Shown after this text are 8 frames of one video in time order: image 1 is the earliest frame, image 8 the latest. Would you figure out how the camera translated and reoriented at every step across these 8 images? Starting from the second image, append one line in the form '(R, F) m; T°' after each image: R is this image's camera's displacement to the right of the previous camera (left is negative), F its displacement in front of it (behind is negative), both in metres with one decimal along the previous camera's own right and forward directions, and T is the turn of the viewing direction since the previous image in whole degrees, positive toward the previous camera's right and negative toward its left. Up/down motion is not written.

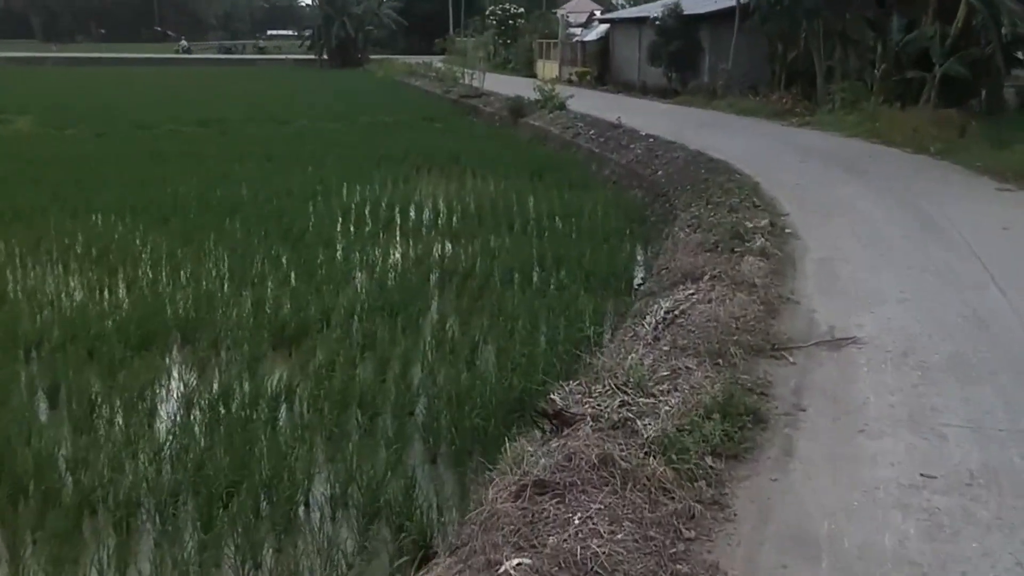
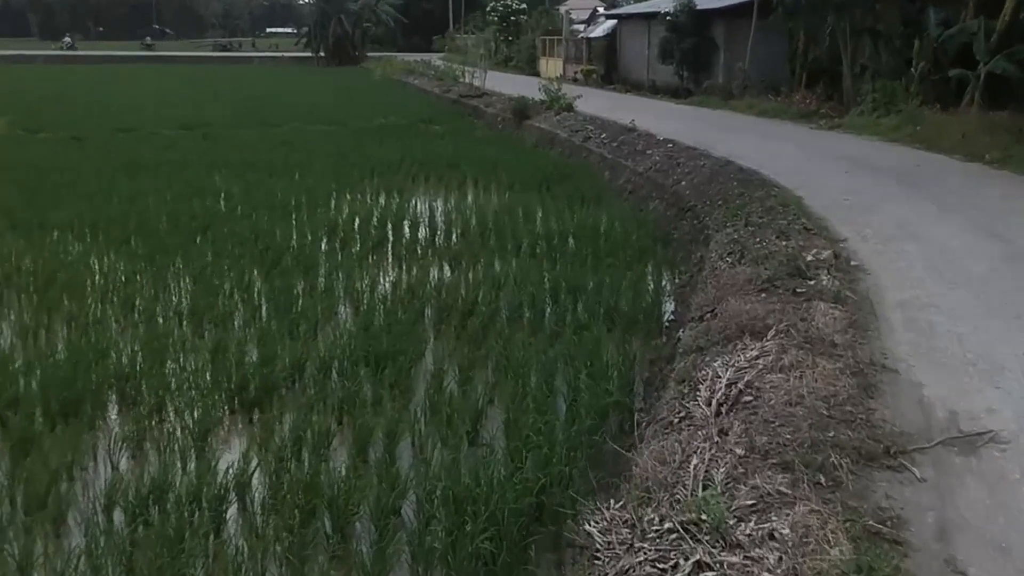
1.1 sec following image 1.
(0.0, +1.1) m; 0°
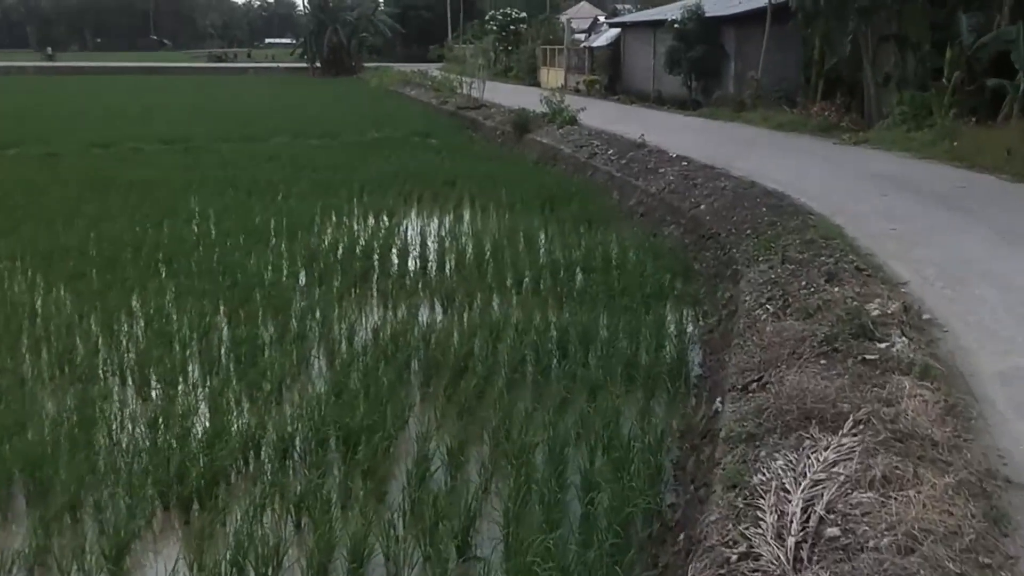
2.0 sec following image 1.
(0.0, +0.9) m; 0°
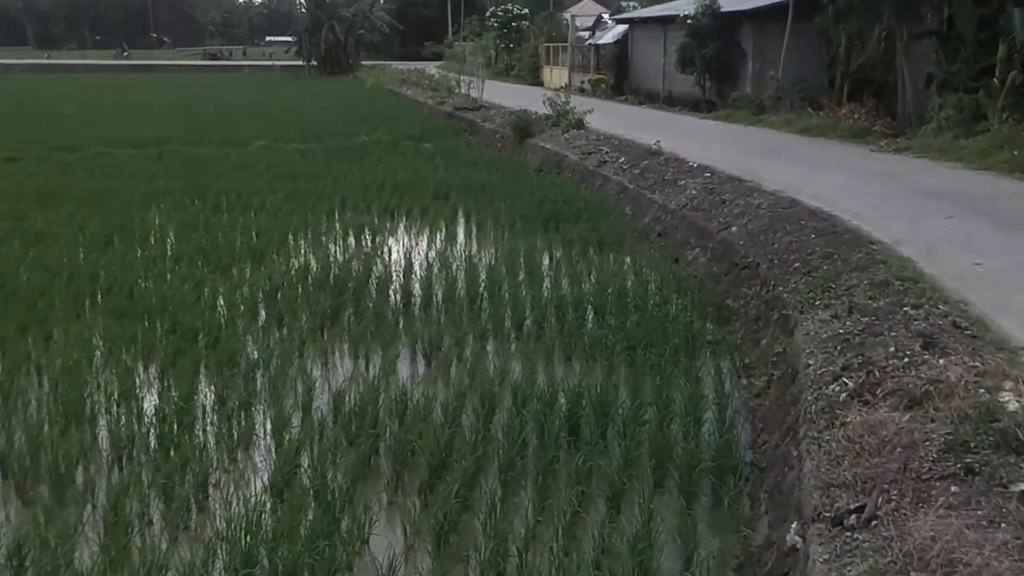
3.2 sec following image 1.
(0.0, +1.2) m; 0°
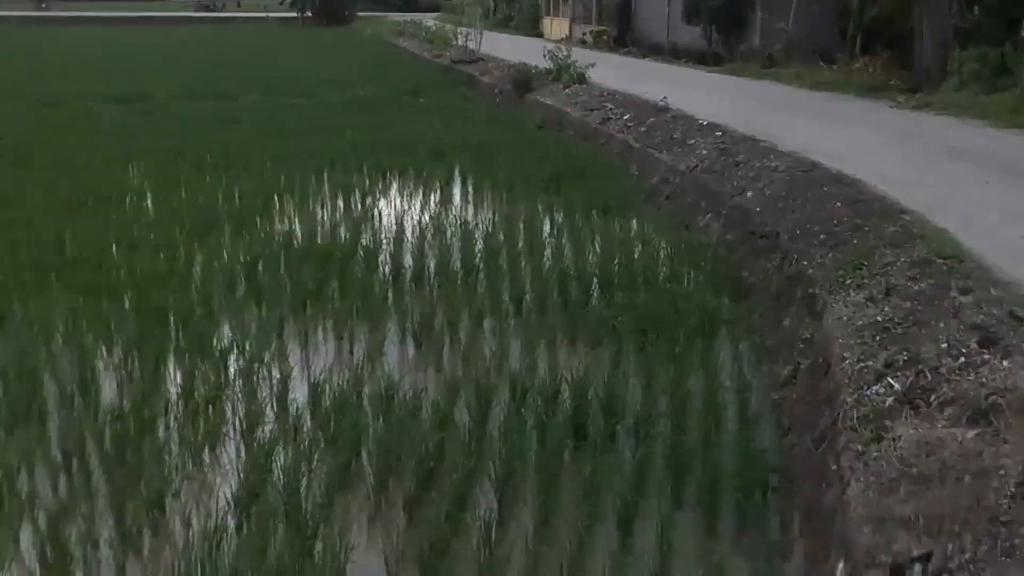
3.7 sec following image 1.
(0.0, +0.5) m; 0°
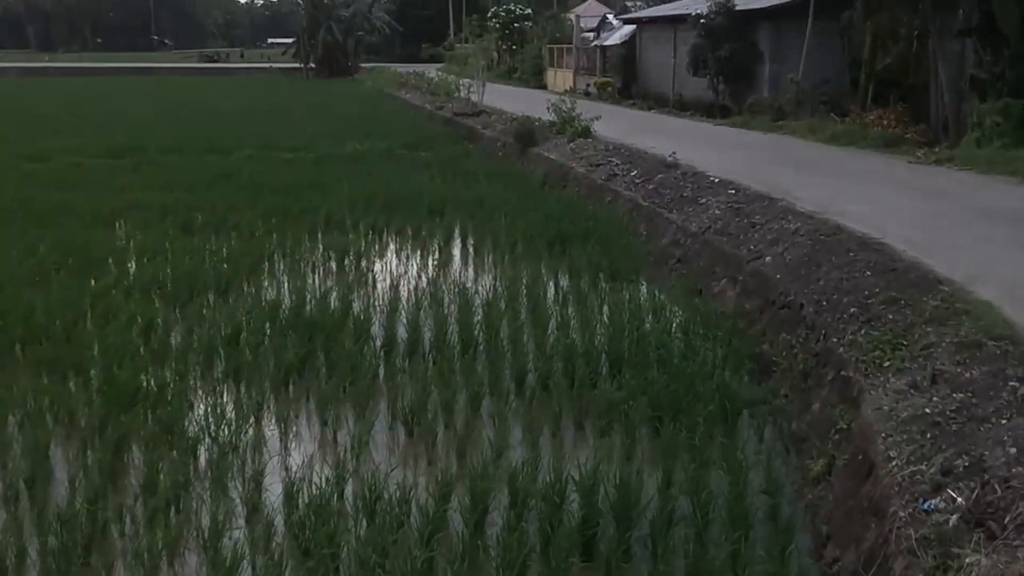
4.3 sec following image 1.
(0.0, +0.5) m; 0°
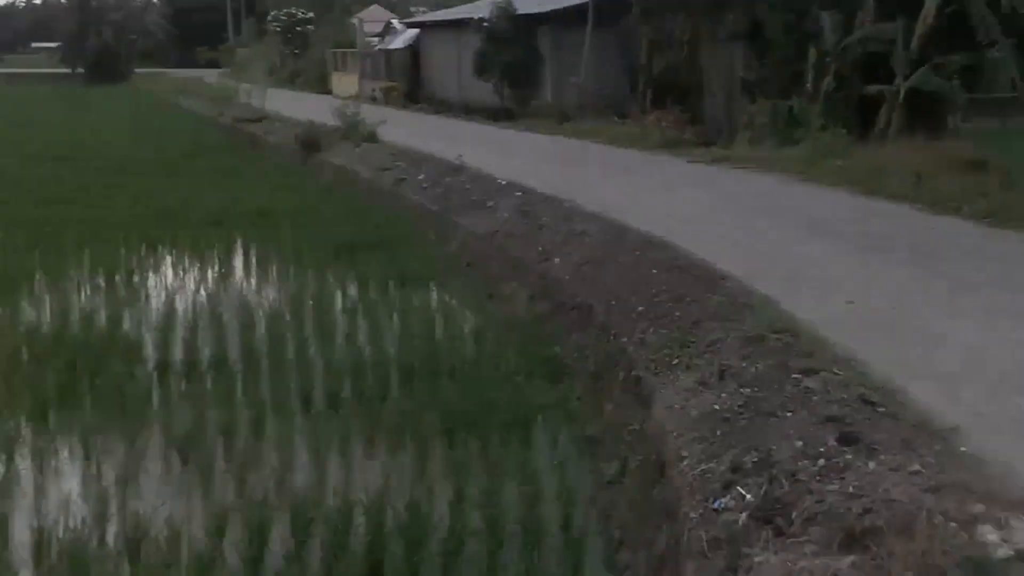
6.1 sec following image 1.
(+0.1, +0.2) m; +11°
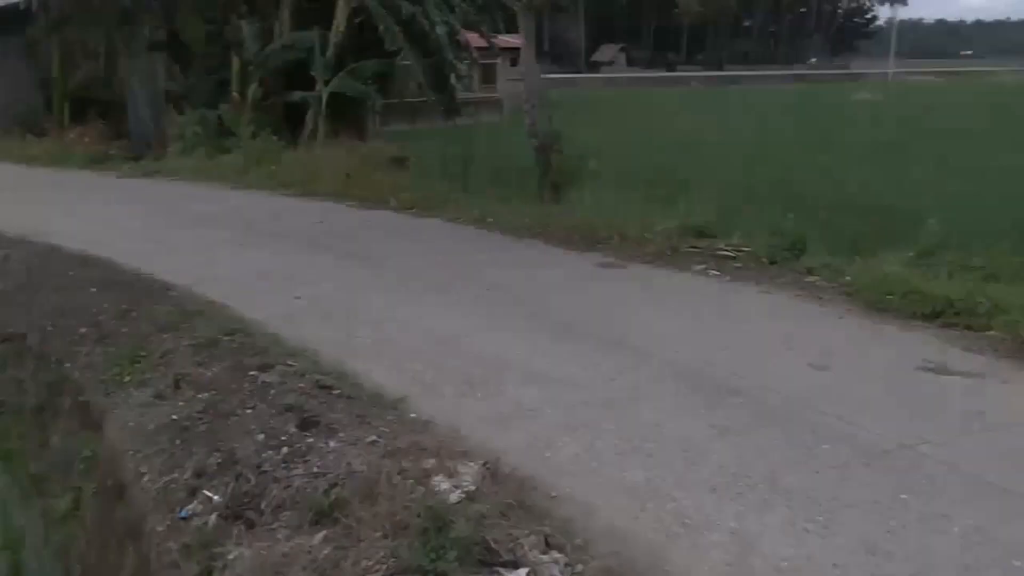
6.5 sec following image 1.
(+0.7, -0.2) m; +15°
